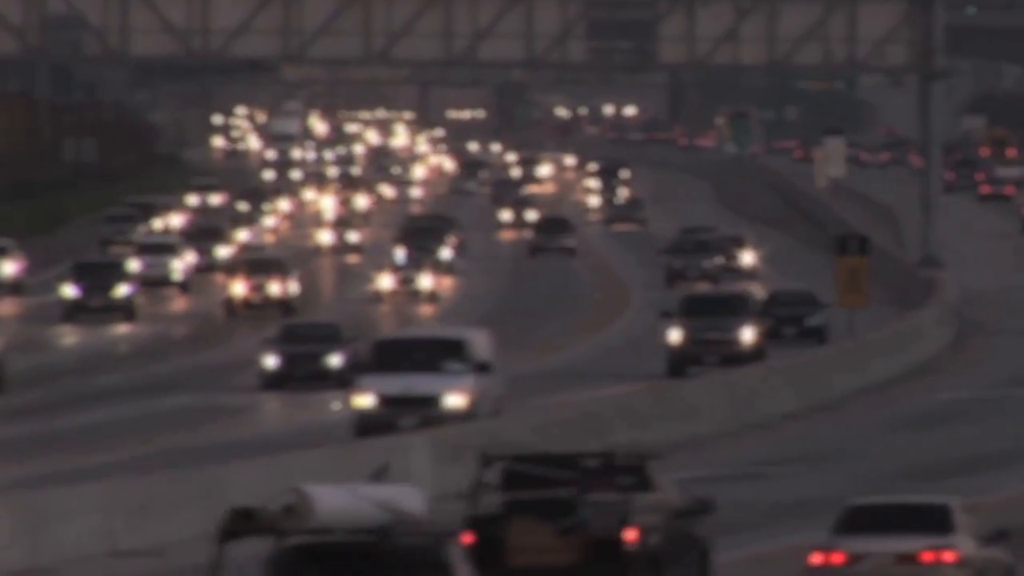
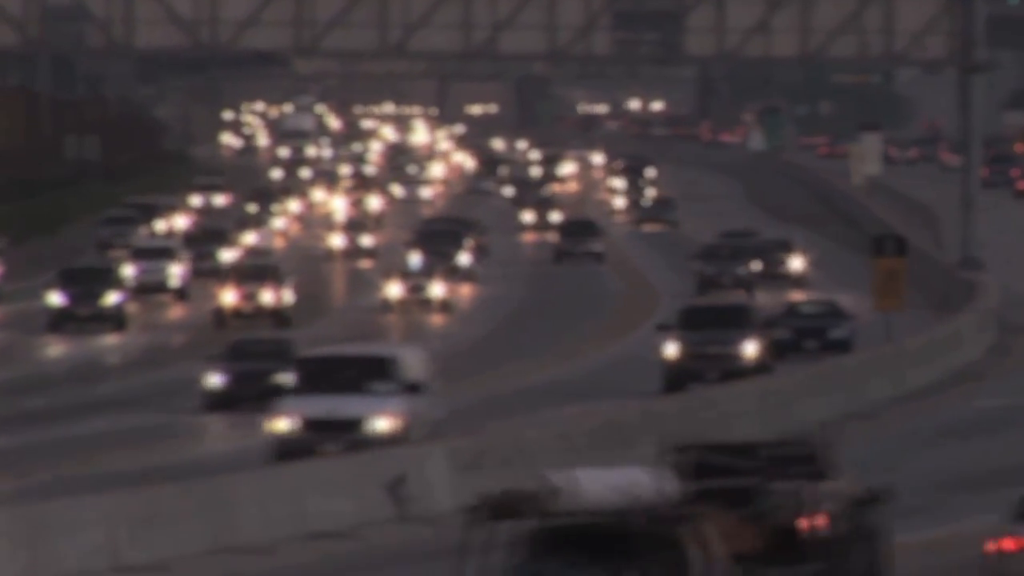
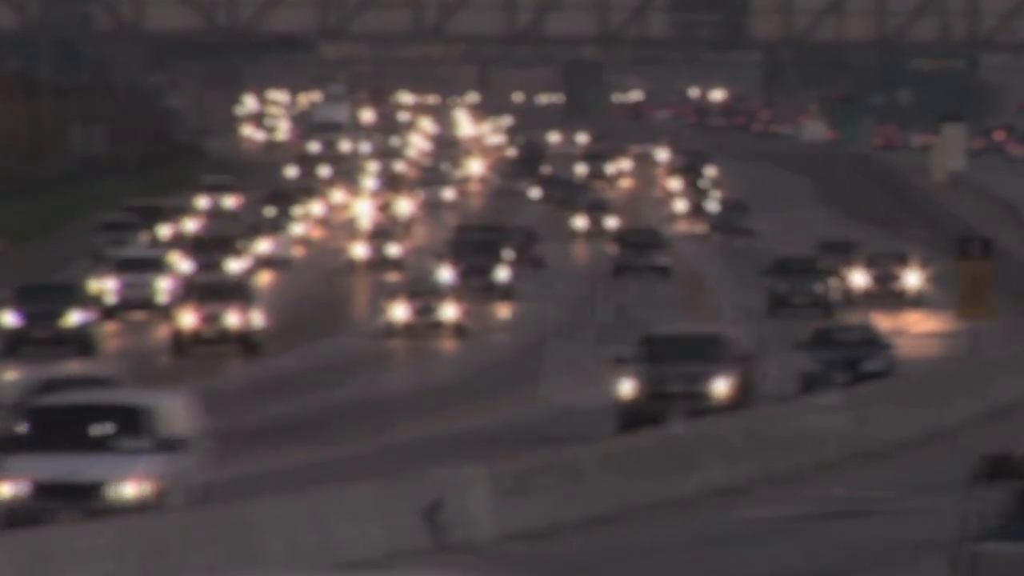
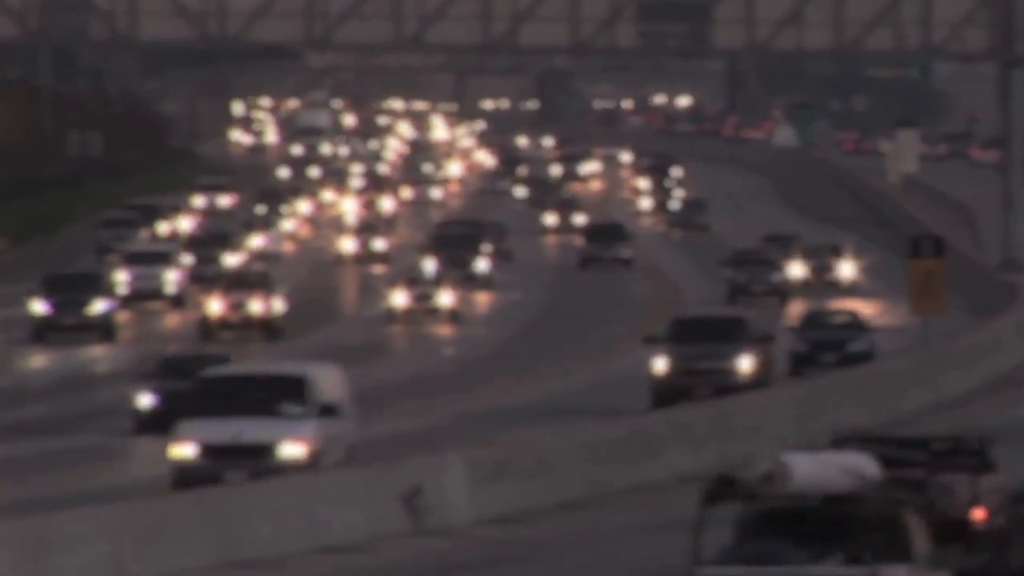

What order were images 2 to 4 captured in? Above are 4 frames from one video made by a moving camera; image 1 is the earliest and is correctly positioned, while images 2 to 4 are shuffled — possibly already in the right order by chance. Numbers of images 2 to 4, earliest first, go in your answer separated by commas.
2, 4, 3
